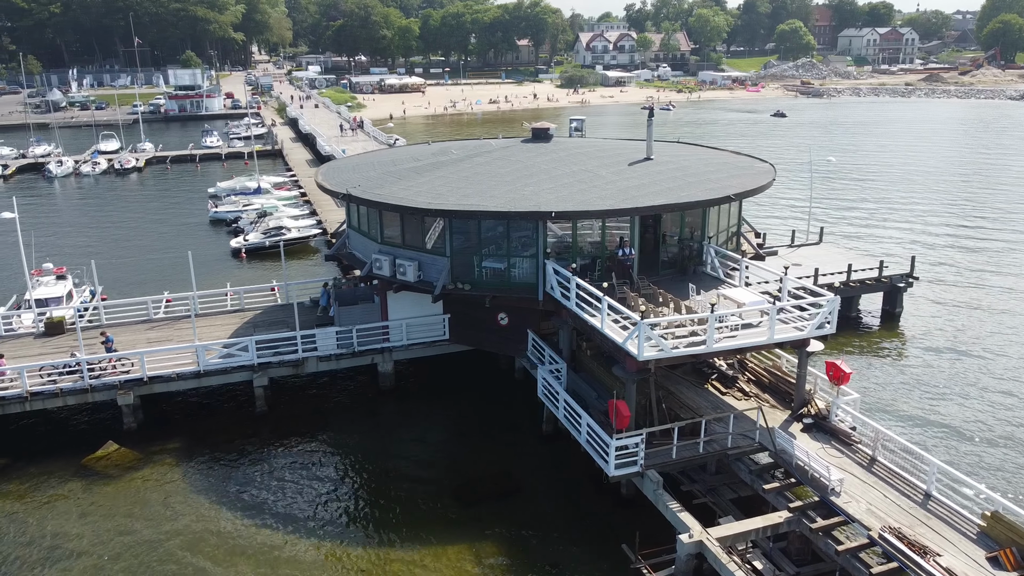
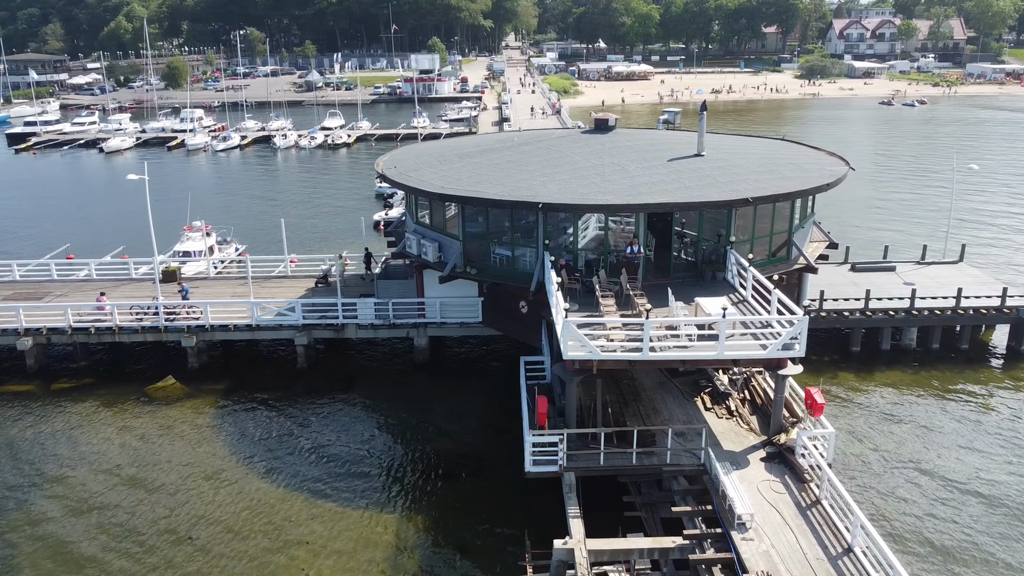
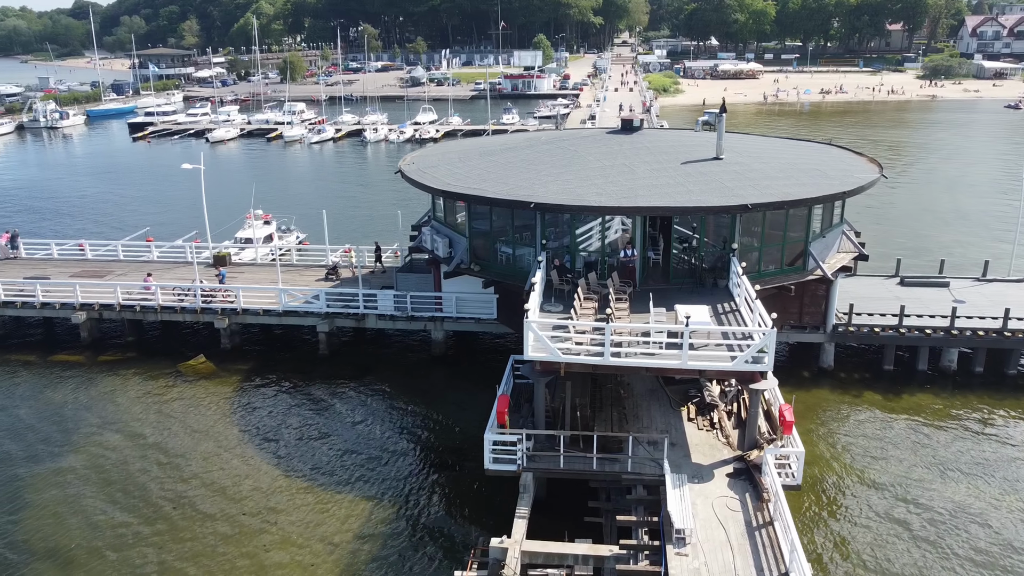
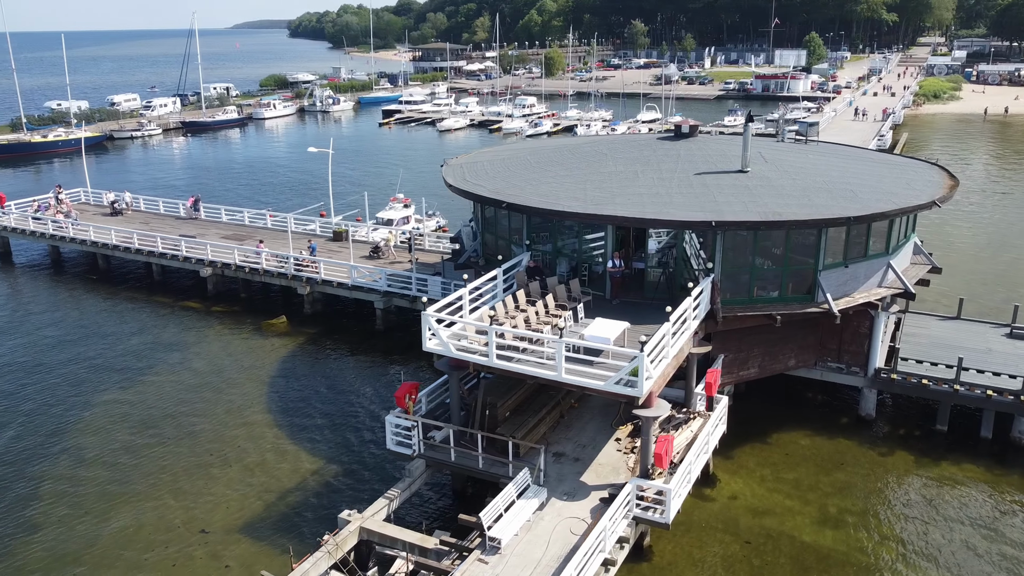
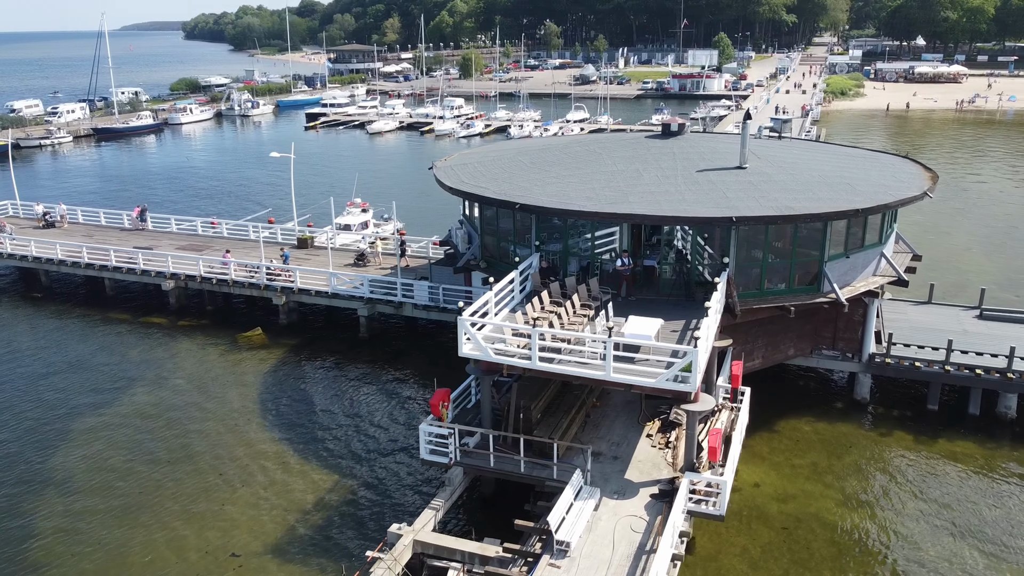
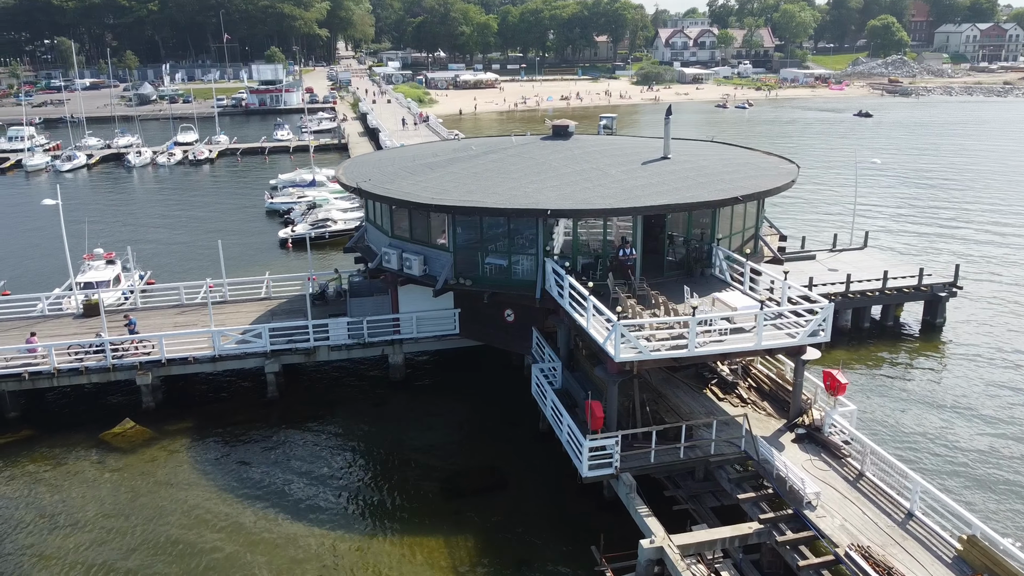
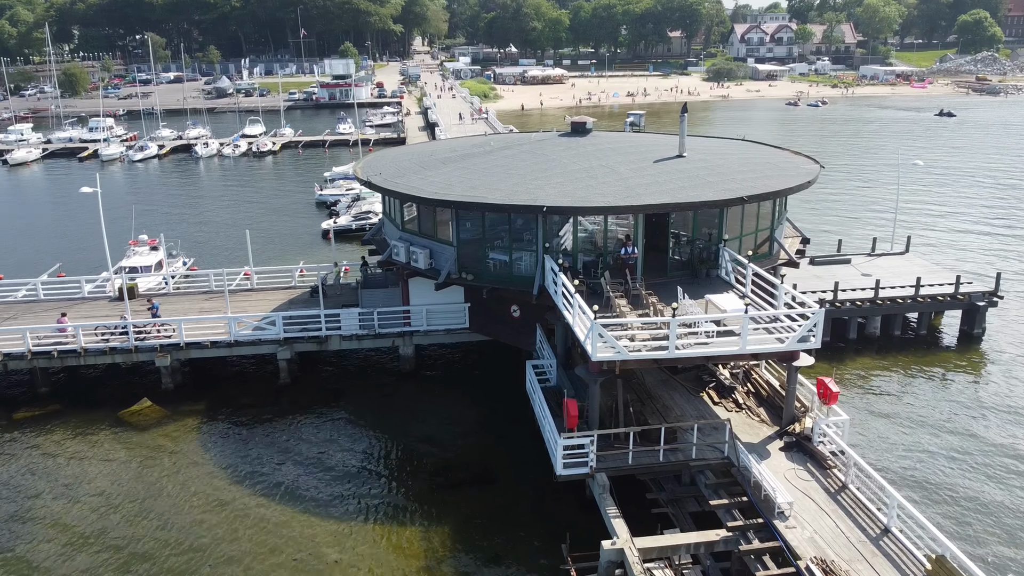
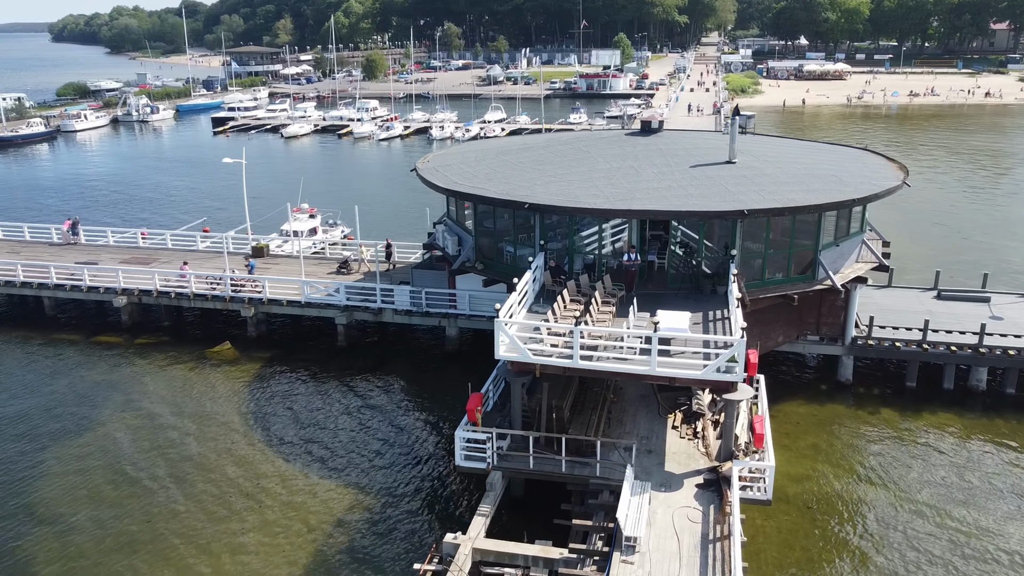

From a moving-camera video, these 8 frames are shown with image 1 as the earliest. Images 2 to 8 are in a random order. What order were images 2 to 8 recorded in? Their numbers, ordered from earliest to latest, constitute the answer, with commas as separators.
6, 7, 2, 3, 8, 5, 4
